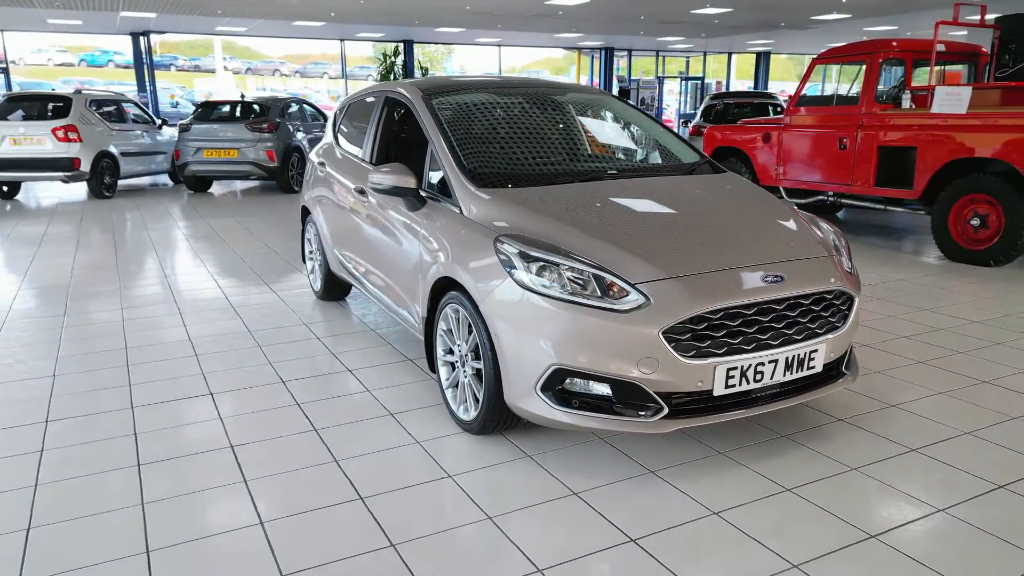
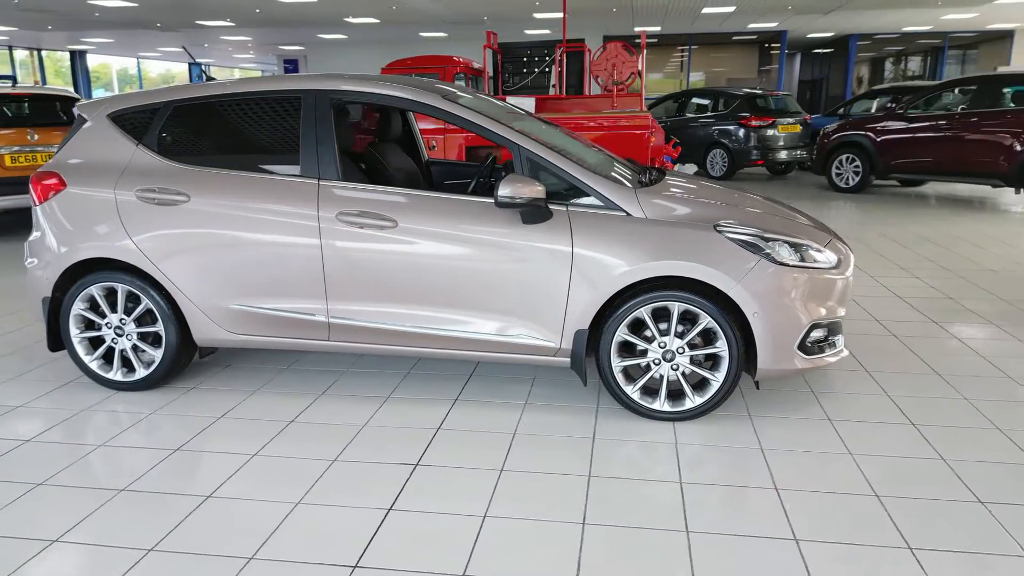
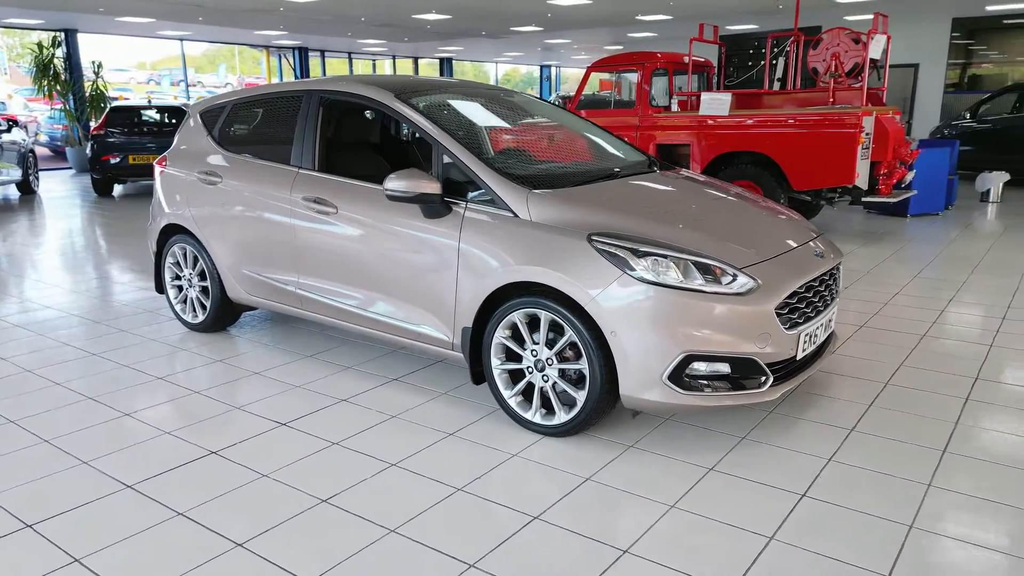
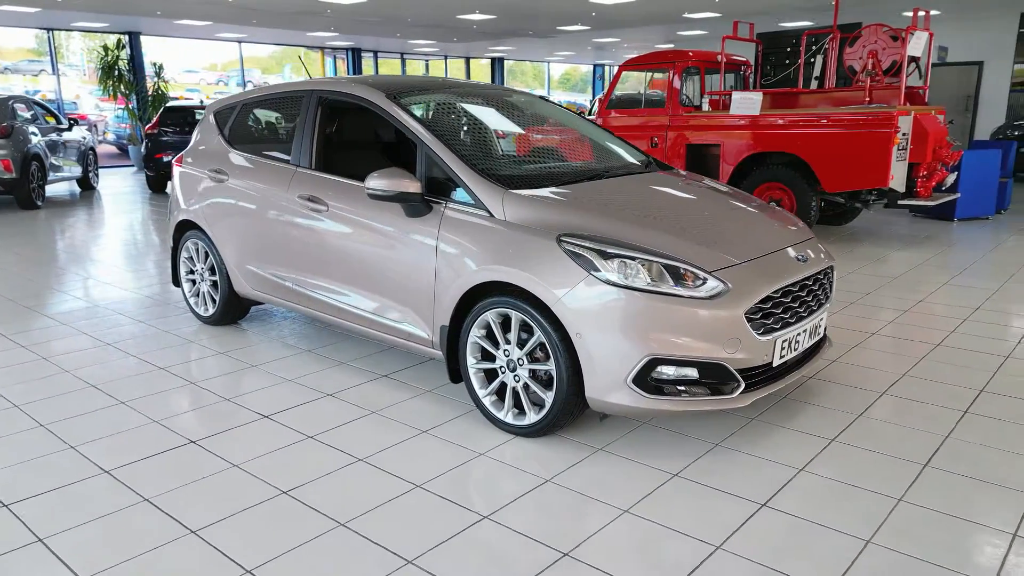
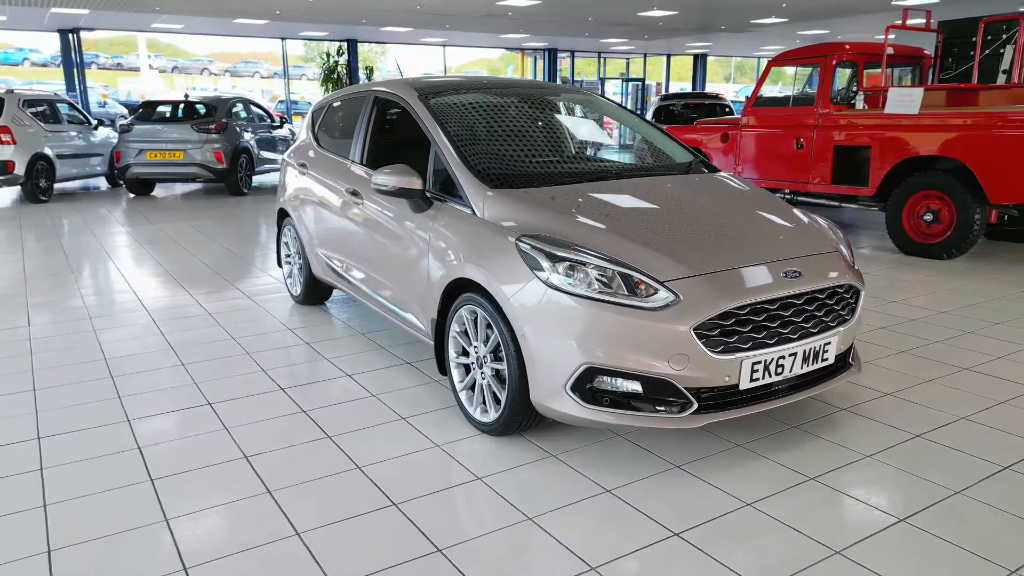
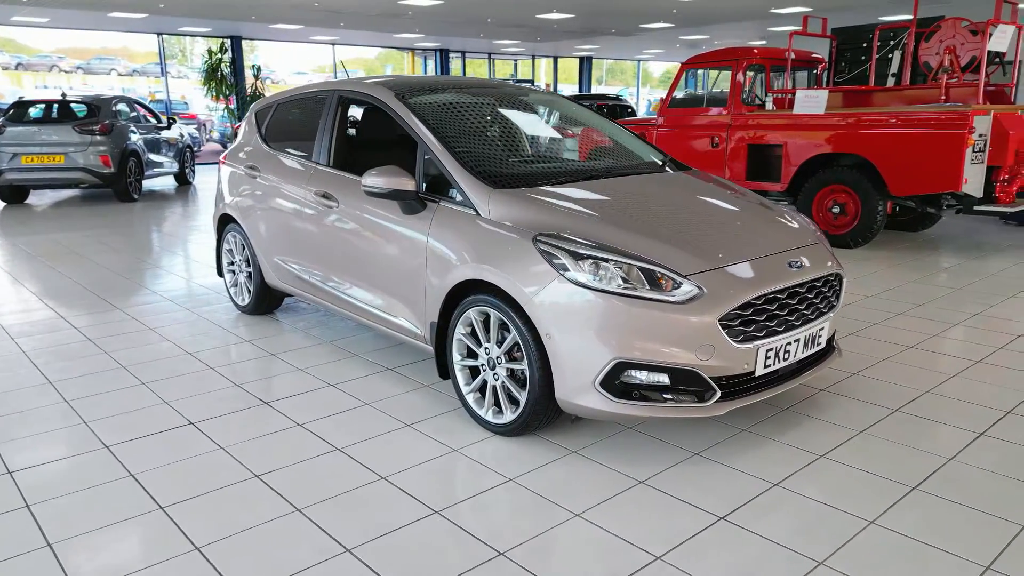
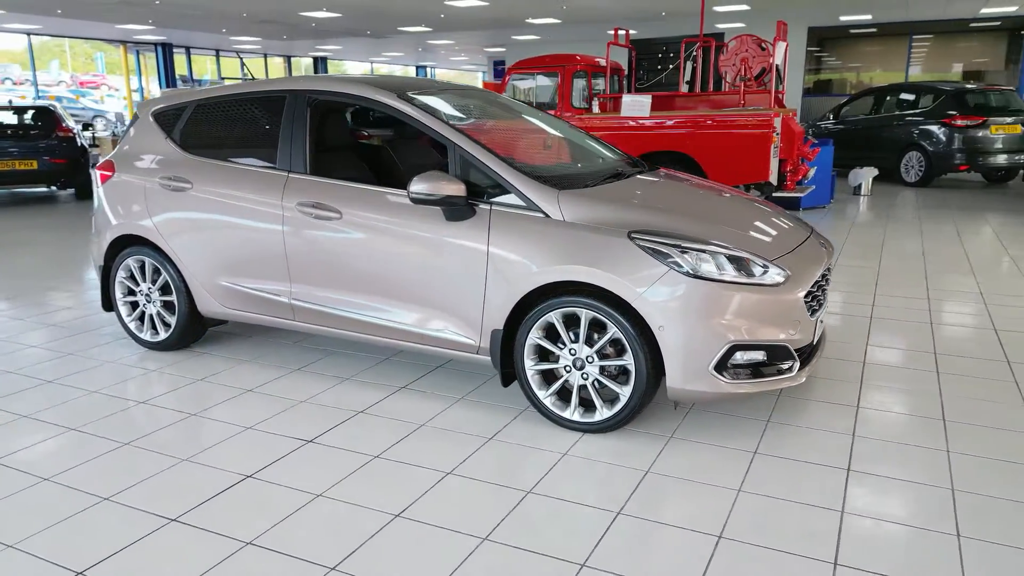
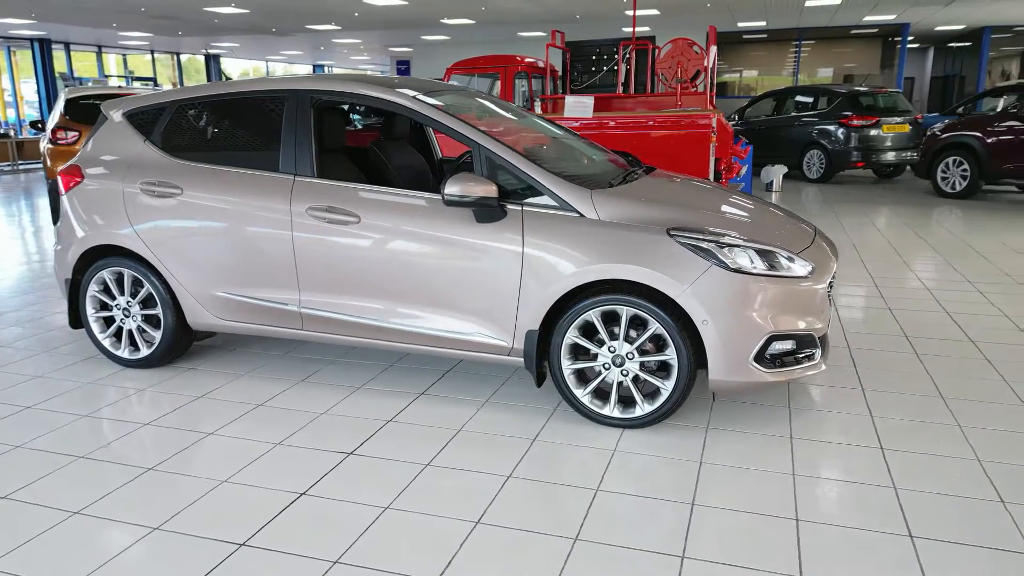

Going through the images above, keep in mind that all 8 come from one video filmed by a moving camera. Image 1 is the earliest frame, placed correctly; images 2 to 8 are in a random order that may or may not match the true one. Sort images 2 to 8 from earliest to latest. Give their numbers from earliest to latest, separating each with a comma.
5, 6, 4, 3, 7, 8, 2
